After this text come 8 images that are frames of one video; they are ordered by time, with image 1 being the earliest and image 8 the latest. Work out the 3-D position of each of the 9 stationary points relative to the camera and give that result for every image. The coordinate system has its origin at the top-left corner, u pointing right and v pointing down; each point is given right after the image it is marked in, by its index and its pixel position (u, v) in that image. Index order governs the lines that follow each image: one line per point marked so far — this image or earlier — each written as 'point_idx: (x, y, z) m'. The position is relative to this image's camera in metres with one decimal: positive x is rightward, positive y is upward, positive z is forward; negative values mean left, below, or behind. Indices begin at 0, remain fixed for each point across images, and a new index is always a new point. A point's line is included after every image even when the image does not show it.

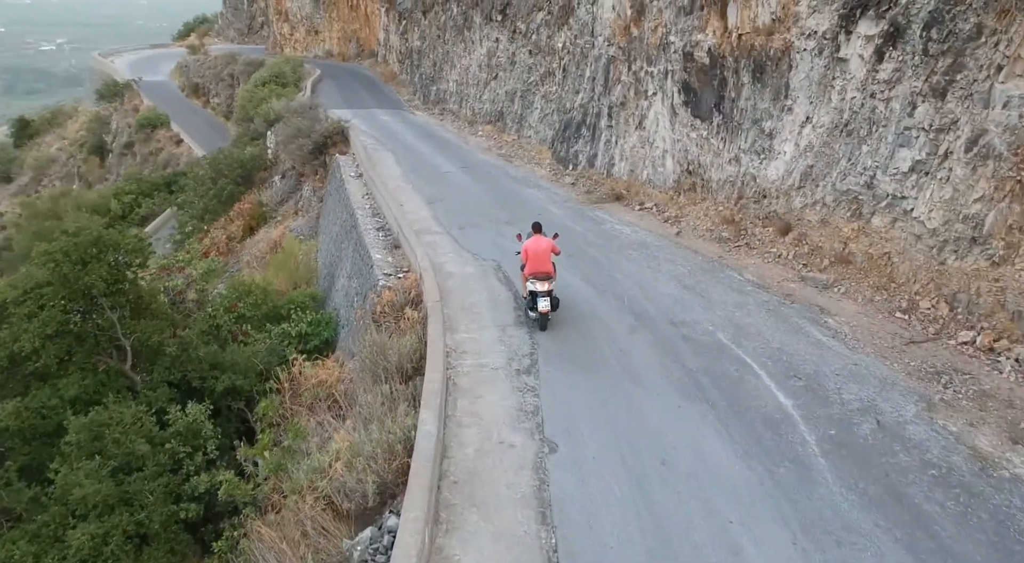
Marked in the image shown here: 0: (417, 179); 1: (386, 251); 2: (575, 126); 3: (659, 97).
0: (-2.2, +2.3, +18.0) m
1: (-2.0, +0.5, +12.4) m
2: (+1.5, +3.6, +18.5) m
3: (+2.8, +3.5, +15.0) m
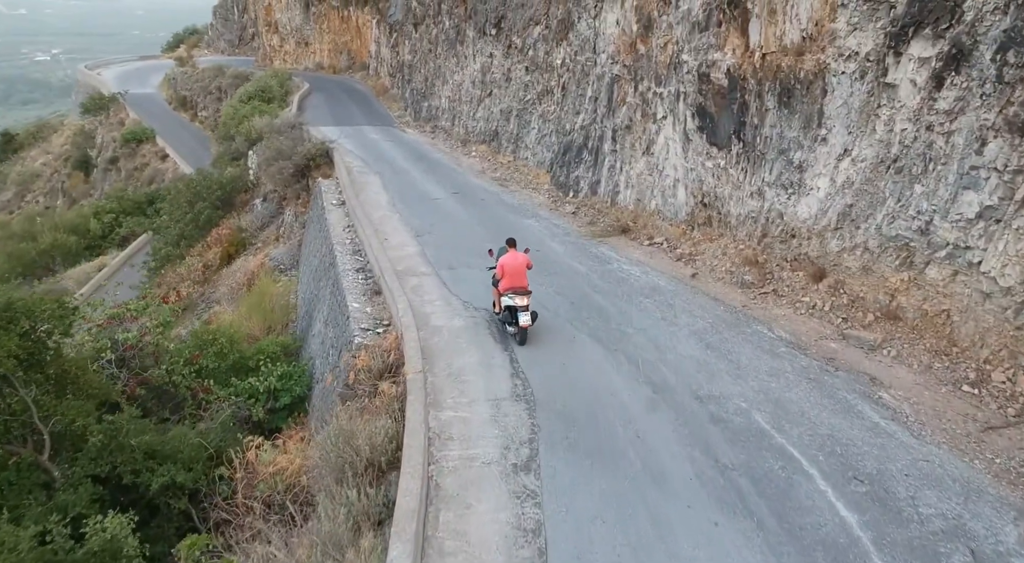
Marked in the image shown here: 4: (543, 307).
0: (-2.3, +1.5, +16.5) m
1: (-2.1, -0.2, +10.9) m
2: (+1.4, +2.8, +17.1) m
3: (+2.7, +2.8, +13.6) m
4: (+0.4, -0.3, +10.6) m
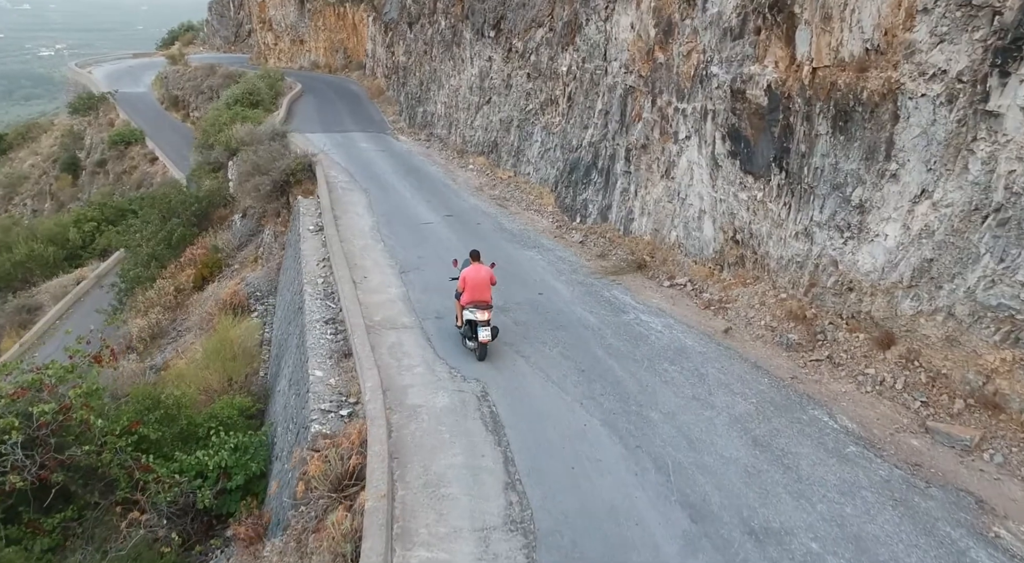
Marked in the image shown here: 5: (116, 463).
0: (-2.3, +0.8, +14.6) m
1: (-2.1, -0.9, +9.0) m
2: (+1.4, +2.2, +15.2) m
3: (+2.7, +2.1, +11.7) m
4: (+0.4, -1.1, +8.7) m
5: (-4.6, -2.1, +9.1) m
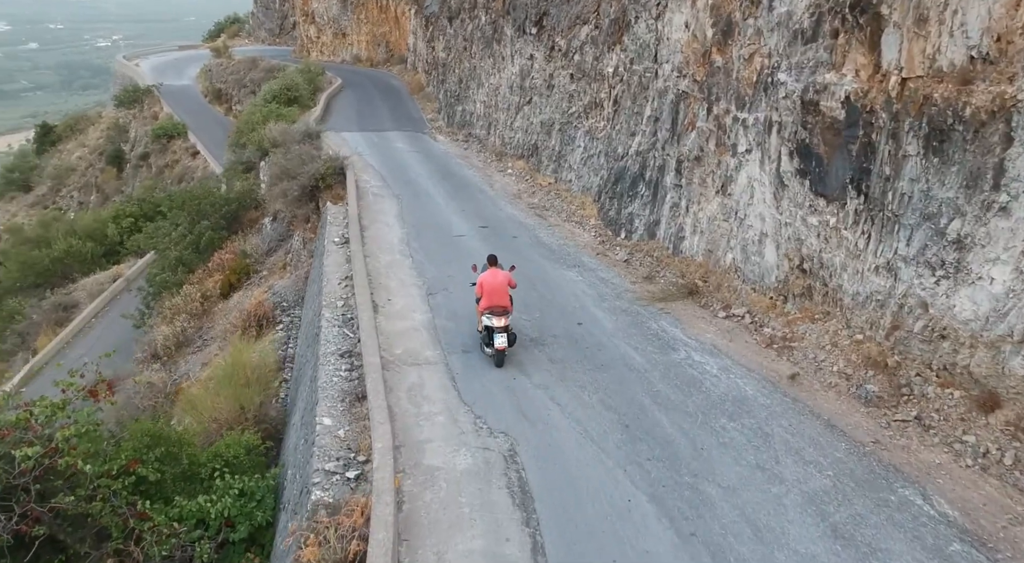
0: (-1.6, +0.5, +13.6) m
1: (-1.8, -1.3, +8.1) m
2: (+2.1, +1.8, +14.0) m
3: (+3.2, +1.7, +10.5) m
4: (+0.7, -1.5, +7.6) m
5: (-4.3, -2.4, +8.3) m
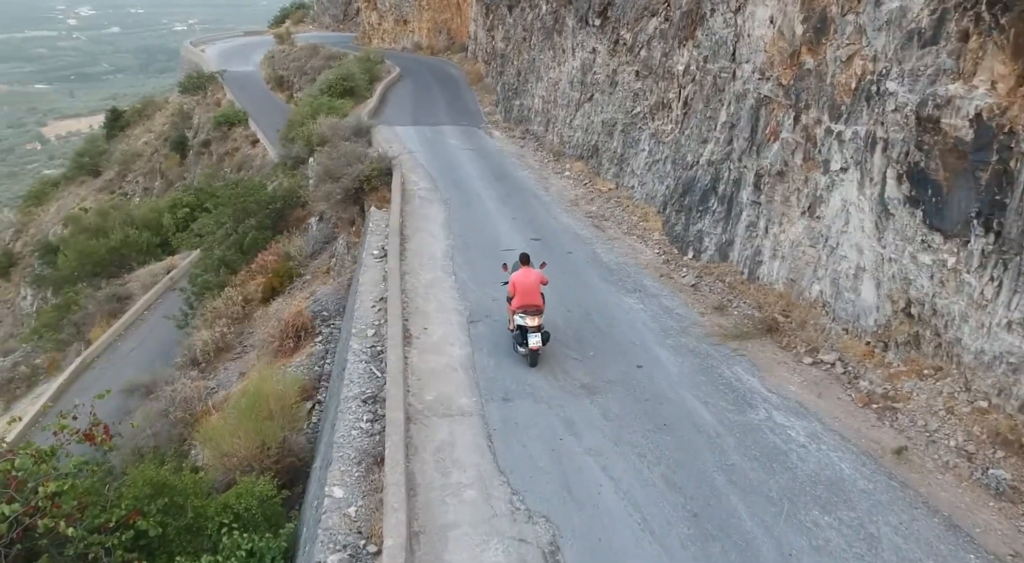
0: (-0.8, +0.2, +12.5) m
1: (-1.4, -1.7, +6.9) m
2: (+3.0, +1.4, +12.5) m
3: (+3.8, +1.2, +8.9) m
4: (+1.0, -1.9, +6.3) m
5: (-3.9, -2.8, +7.4) m
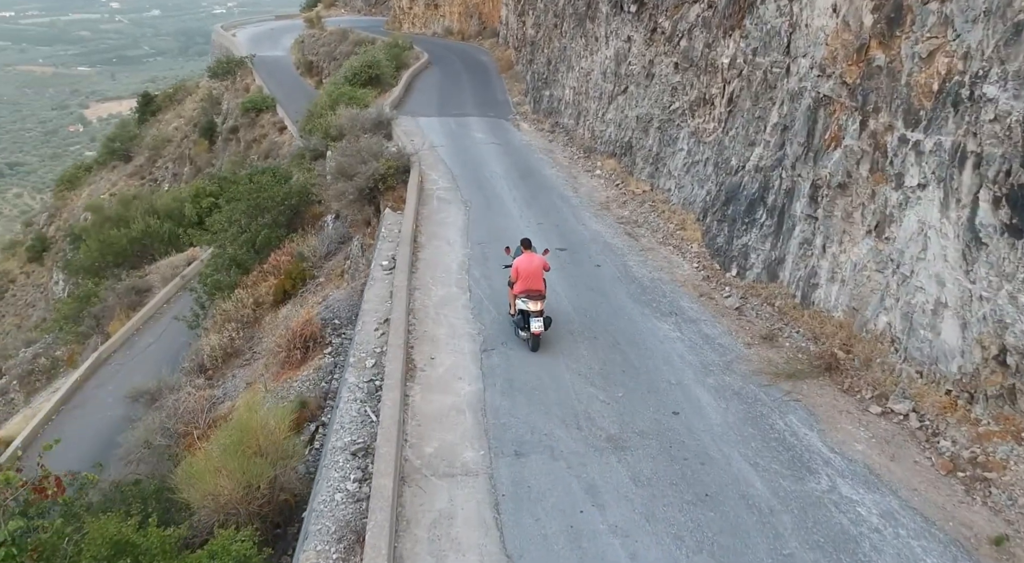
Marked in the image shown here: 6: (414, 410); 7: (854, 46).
0: (-0.5, 0.0, +11.3) m
1: (-1.3, -2.0, +5.8) m
2: (+3.3, +1.1, +11.1) m
3: (+4.0, +0.8, +7.5) m
4: (+1.1, -2.3, +5.1) m
5: (-3.8, -3.0, +6.4) m
6: (-0.9, -1.3, +7.8) m
7: (+3.9, +2.7, +9.0) m
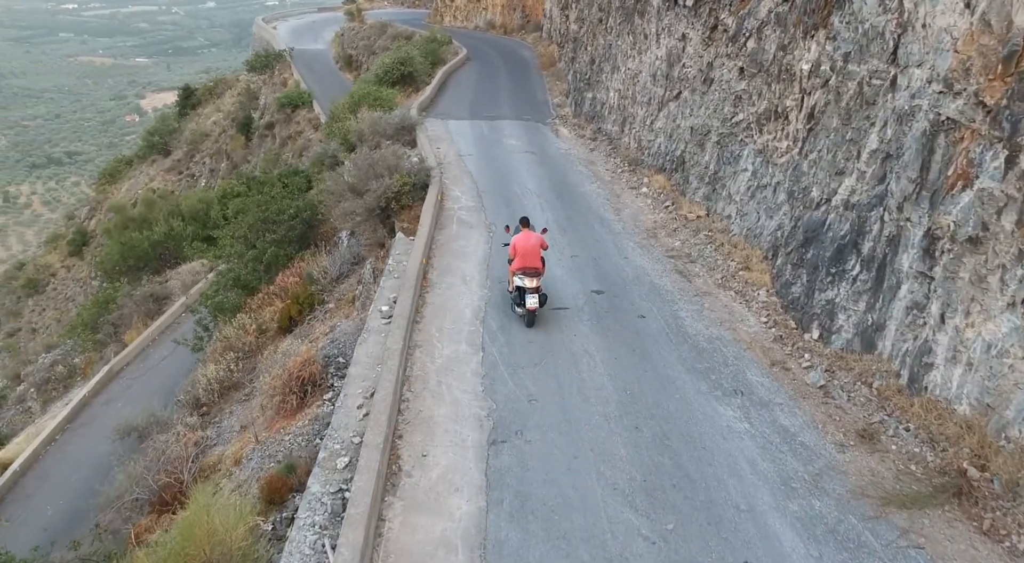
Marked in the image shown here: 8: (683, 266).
0: (-0.2, -0.7, +9.2) m
1: (-1.3, -2.7, +3.9) m
2: (+3.6, +0.4, +8.9) m
3: (+4.1, +0.1, +5.2) m
4: (+1.0, -3.0, +3.0) m
5: (-3.8, -3.7, +4.5) m
6: (-0.9, -1.9, +5.8) m
7: (+4.1, +1.9, +6.7) m
8: (+2.5, +0.2, +11.4) m
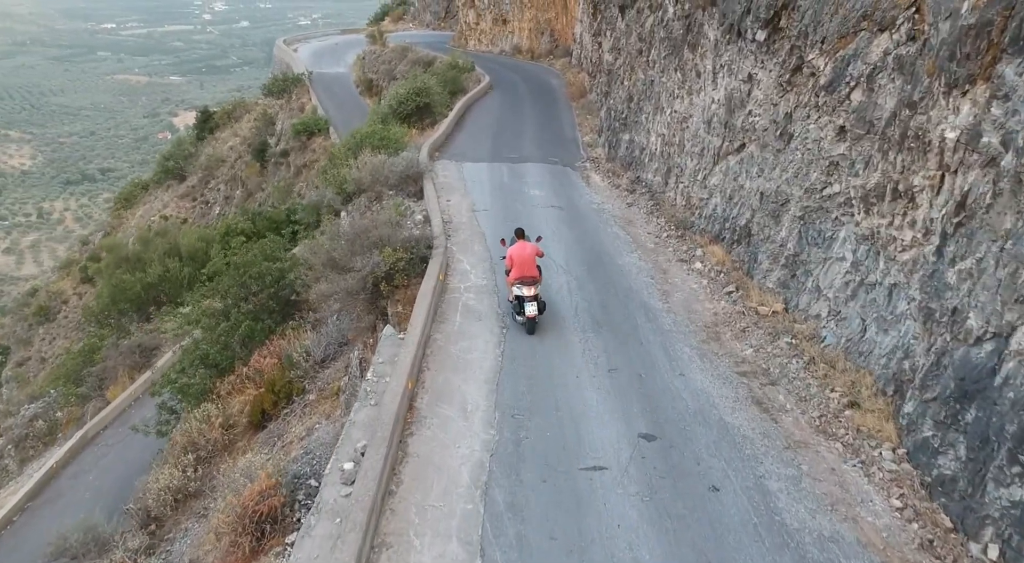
0: (-0.1, -2.0, +6.3) m
1: (-1.4, -3.9, +0.9) m
2: (+3.7, -1.0, +5.8) m
3: (+4.1, -1.2, +2.2) m
4: (+0.9, -4.2, 0.0) m
5: (-3.9, -4.9, +1.6) m
6: (-0.9, -3.2, +2.8) m
7: (+4.2, +0.6, +3.6) m
8: (+2.7, -1.2, +8.4) m
